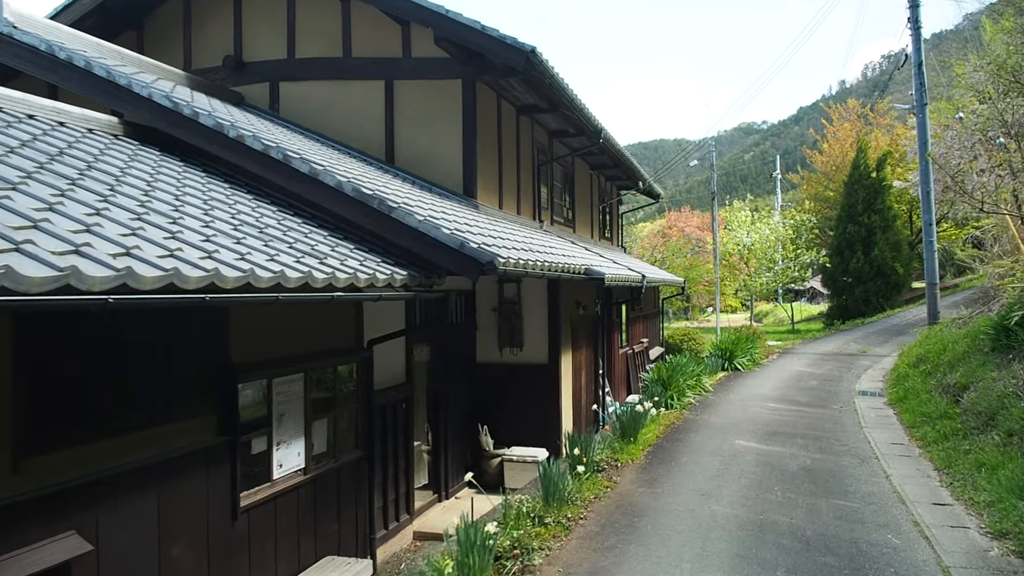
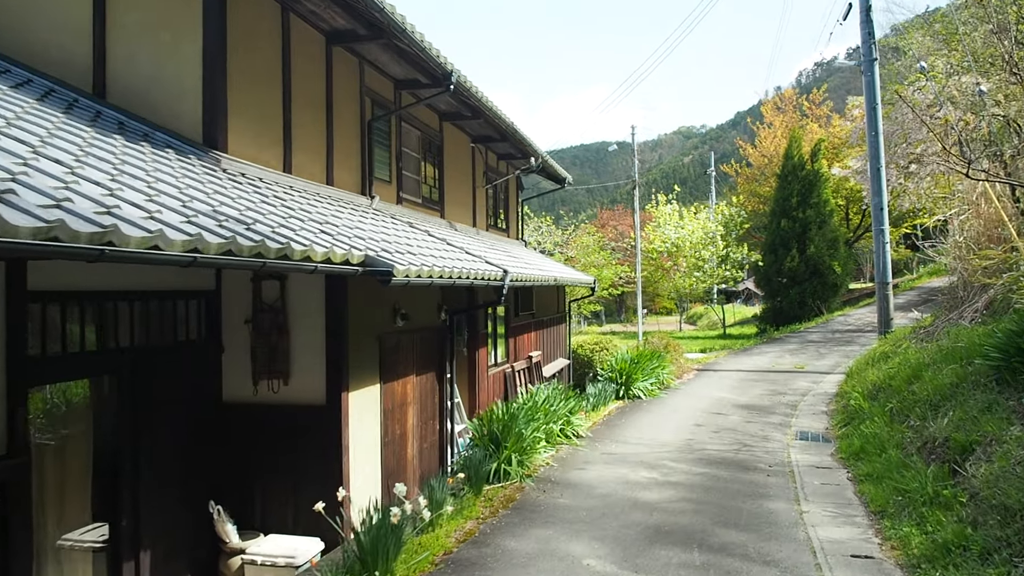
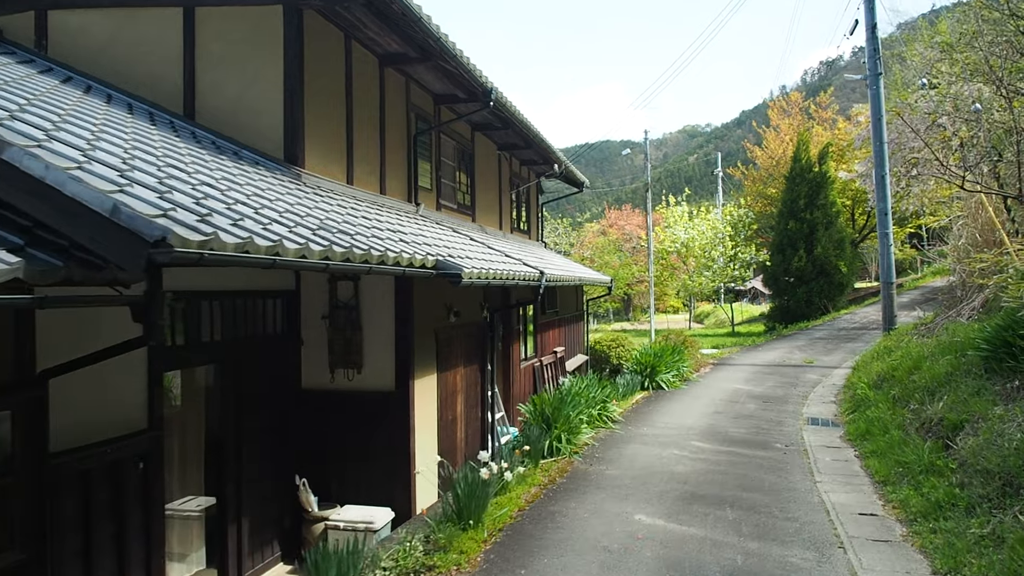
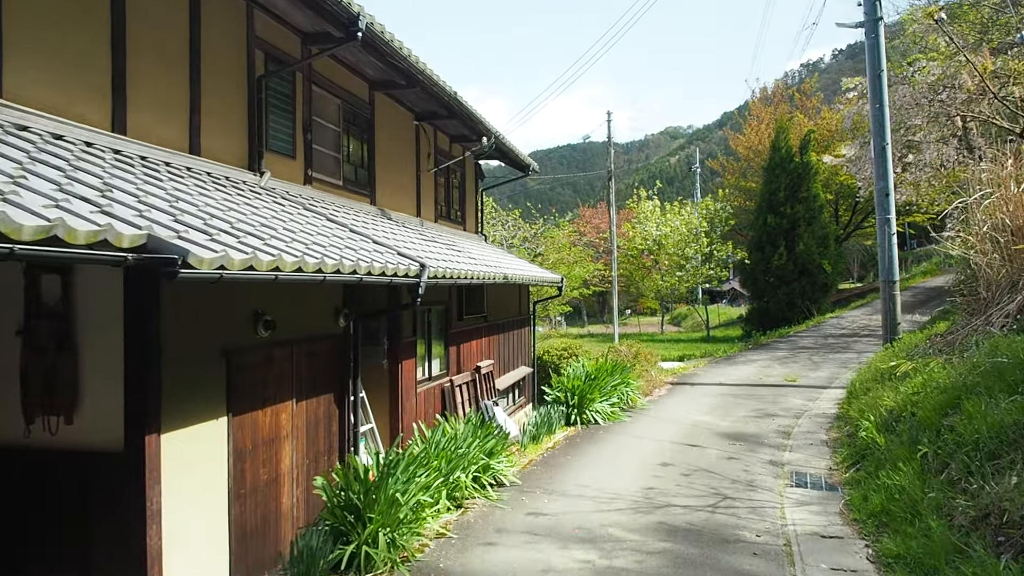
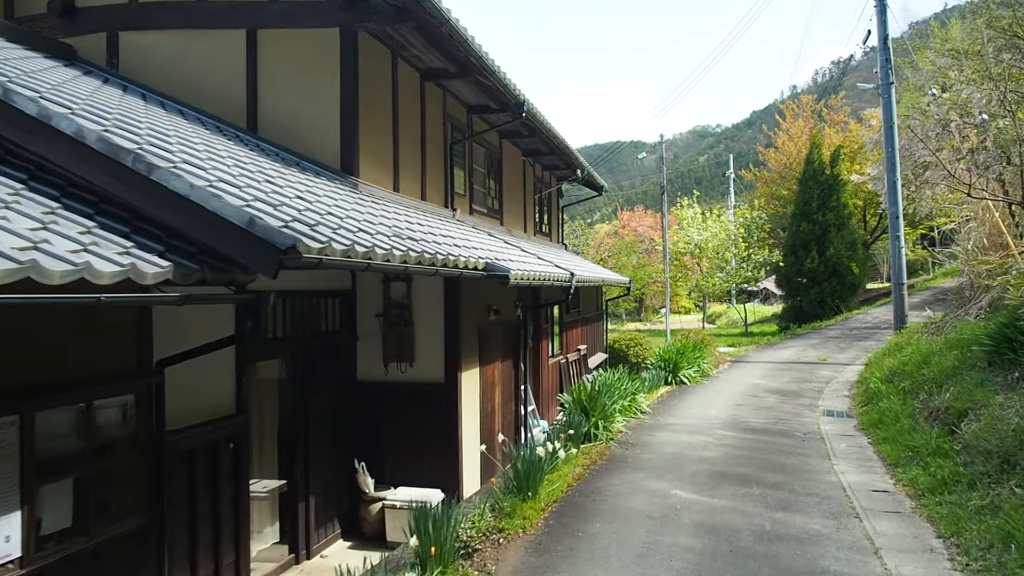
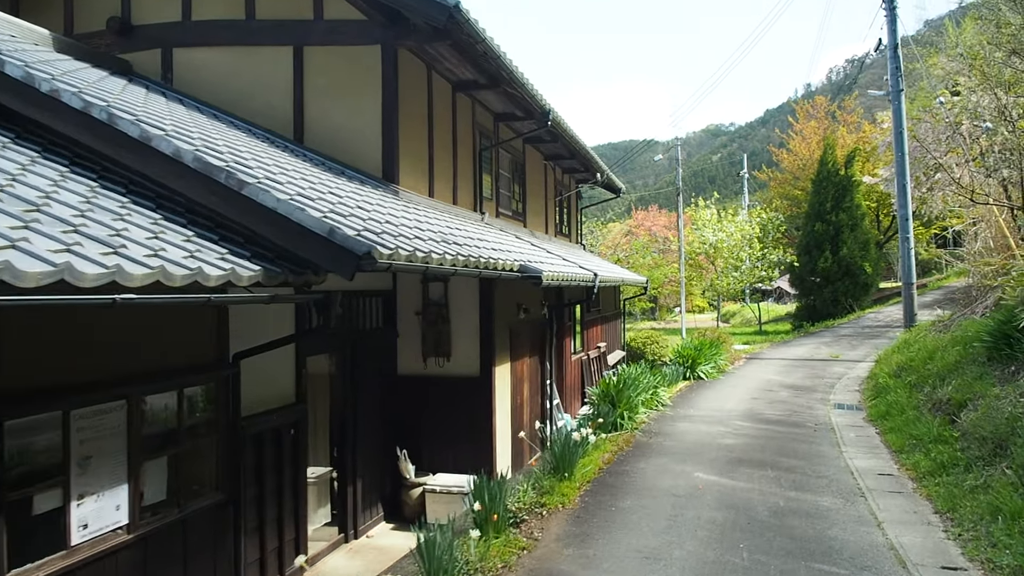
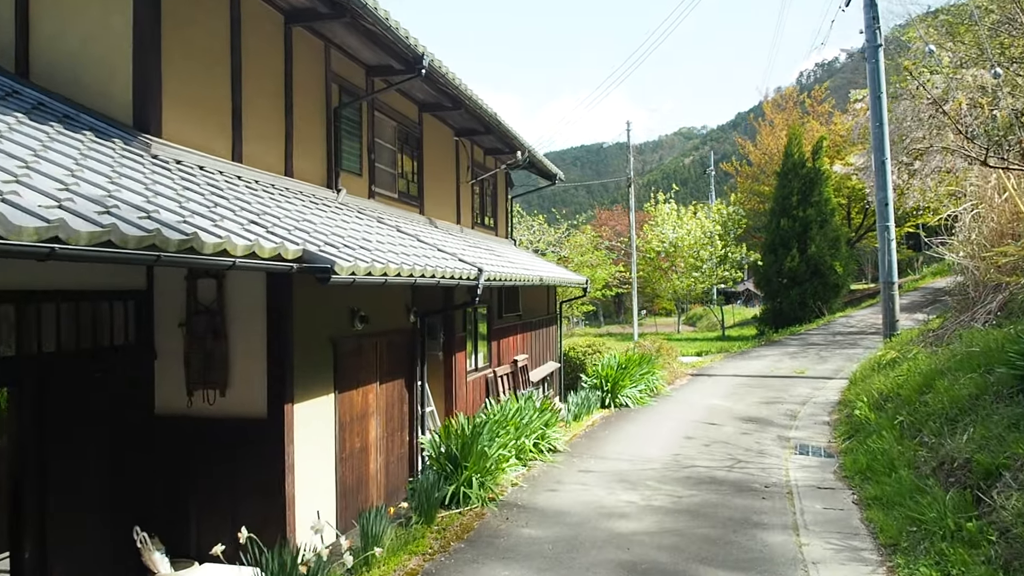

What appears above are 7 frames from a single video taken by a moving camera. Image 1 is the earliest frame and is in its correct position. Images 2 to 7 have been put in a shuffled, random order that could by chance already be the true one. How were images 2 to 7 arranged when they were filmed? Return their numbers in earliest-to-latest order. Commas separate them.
6, 5, 3, 2, 7, 4
